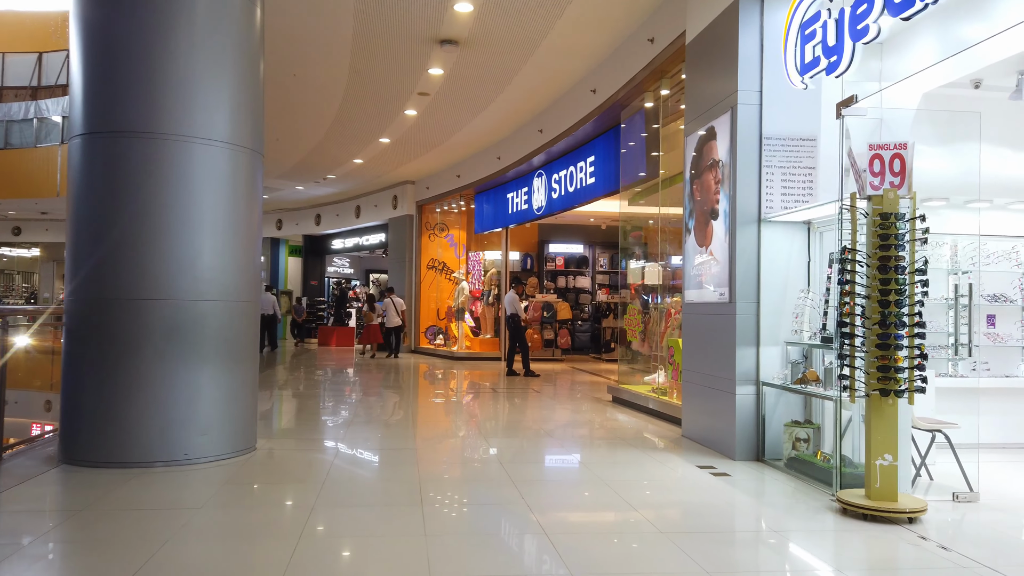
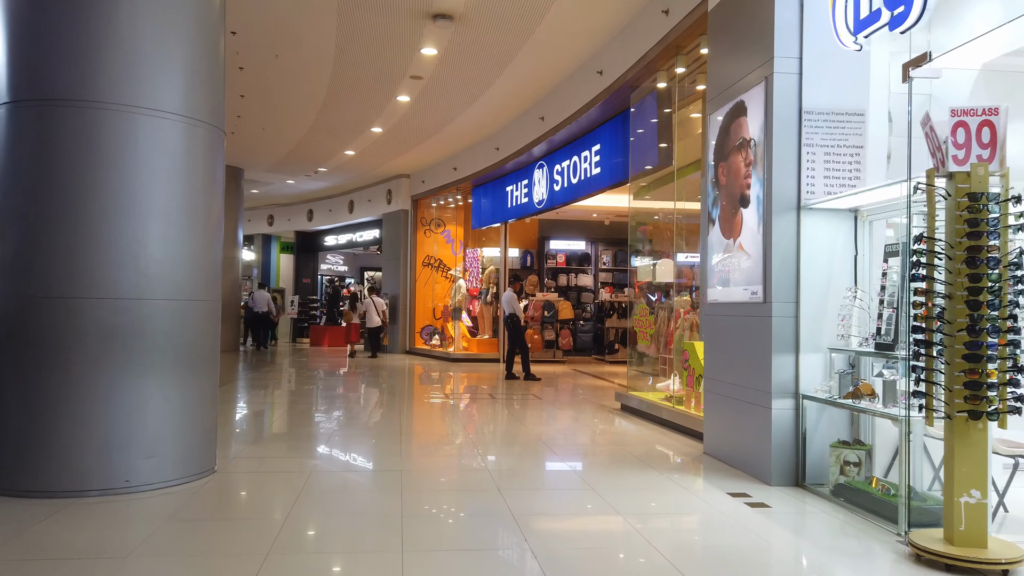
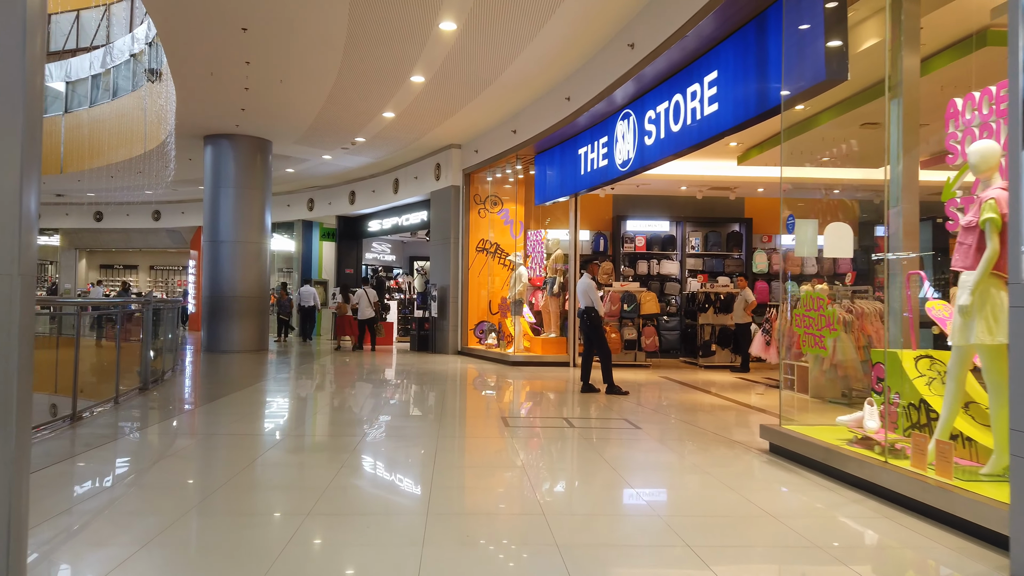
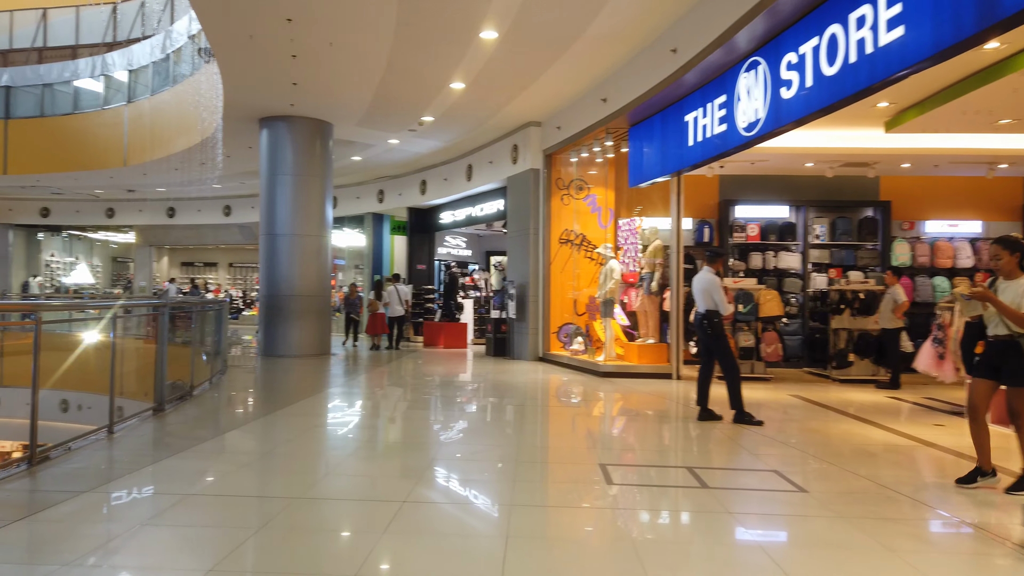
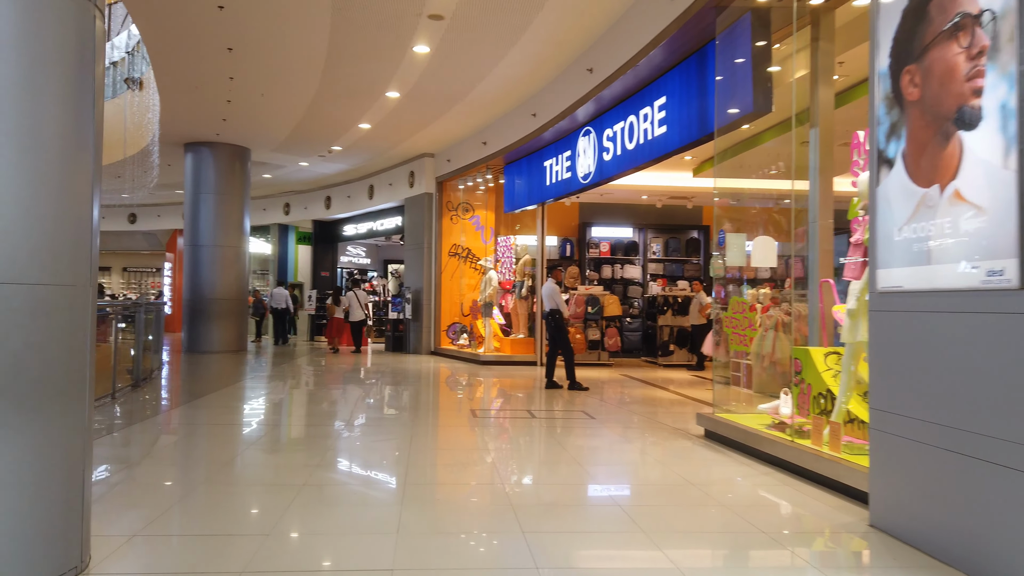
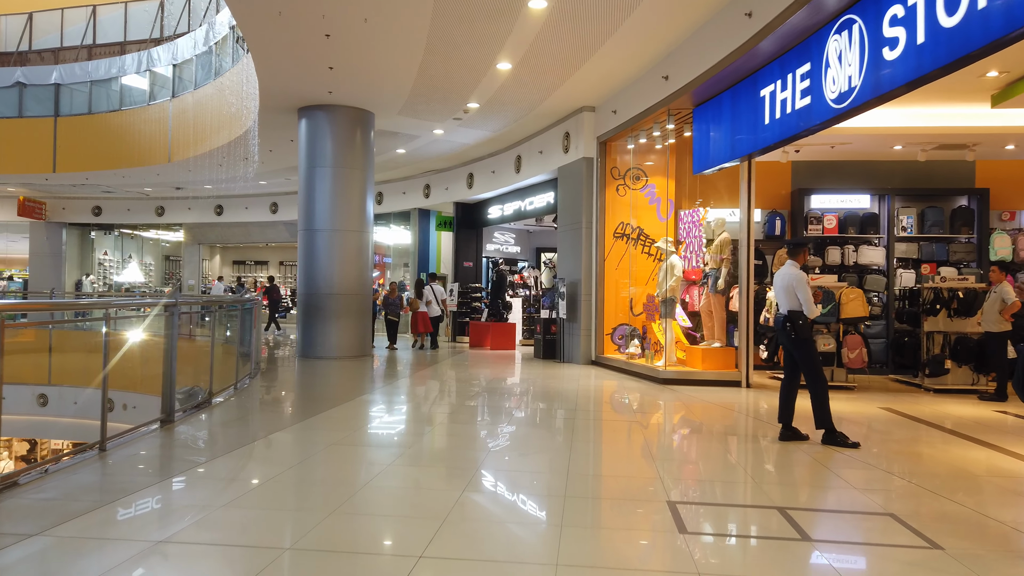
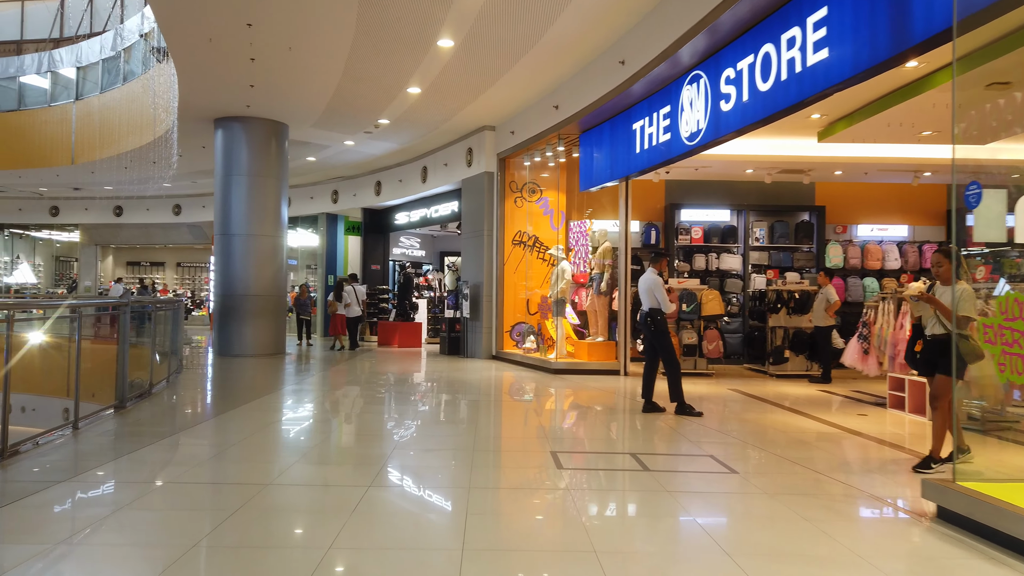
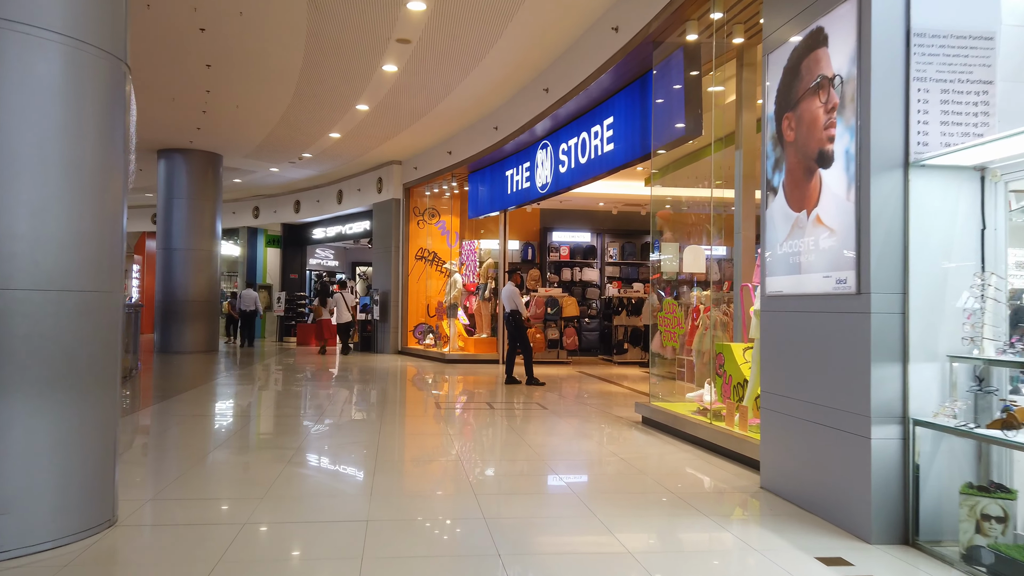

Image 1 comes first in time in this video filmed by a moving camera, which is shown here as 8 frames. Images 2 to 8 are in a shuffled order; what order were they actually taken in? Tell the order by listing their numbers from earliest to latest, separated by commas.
2, 8, 5, 3, 7, 4, 6
